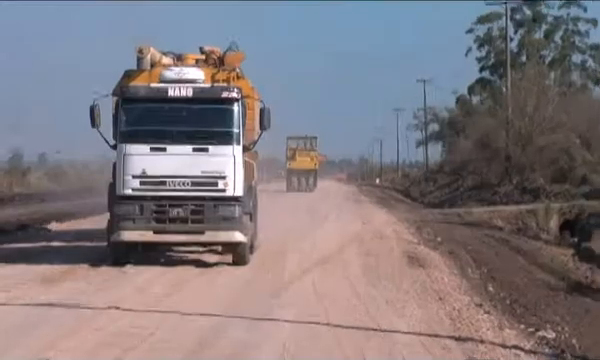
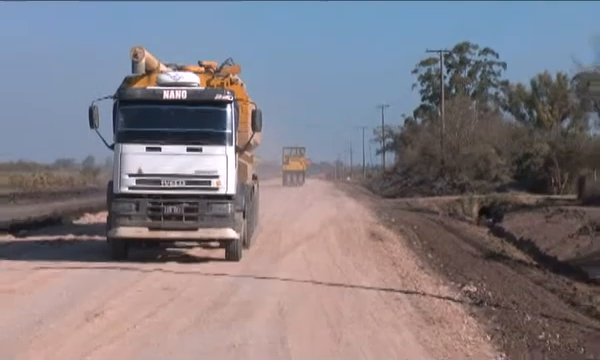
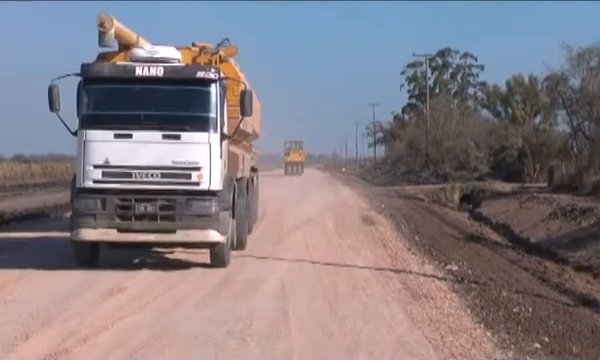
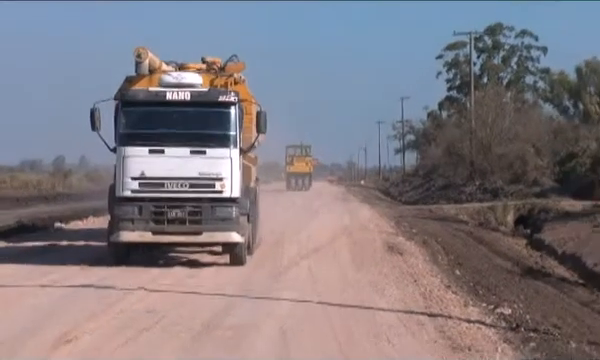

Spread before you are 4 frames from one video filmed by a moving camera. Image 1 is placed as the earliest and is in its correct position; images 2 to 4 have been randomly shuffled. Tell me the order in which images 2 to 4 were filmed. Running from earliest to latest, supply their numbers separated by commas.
4, 2, 3
